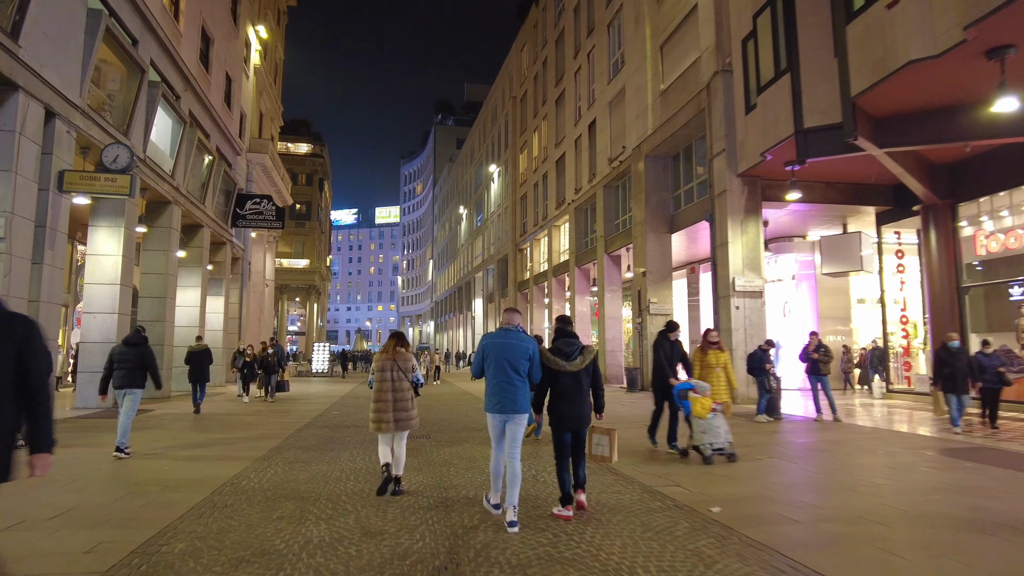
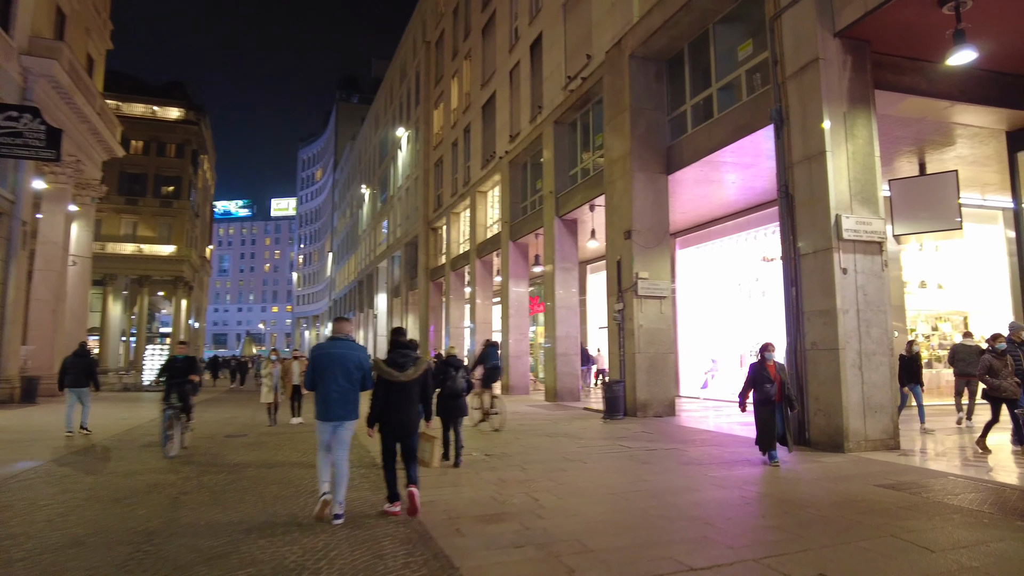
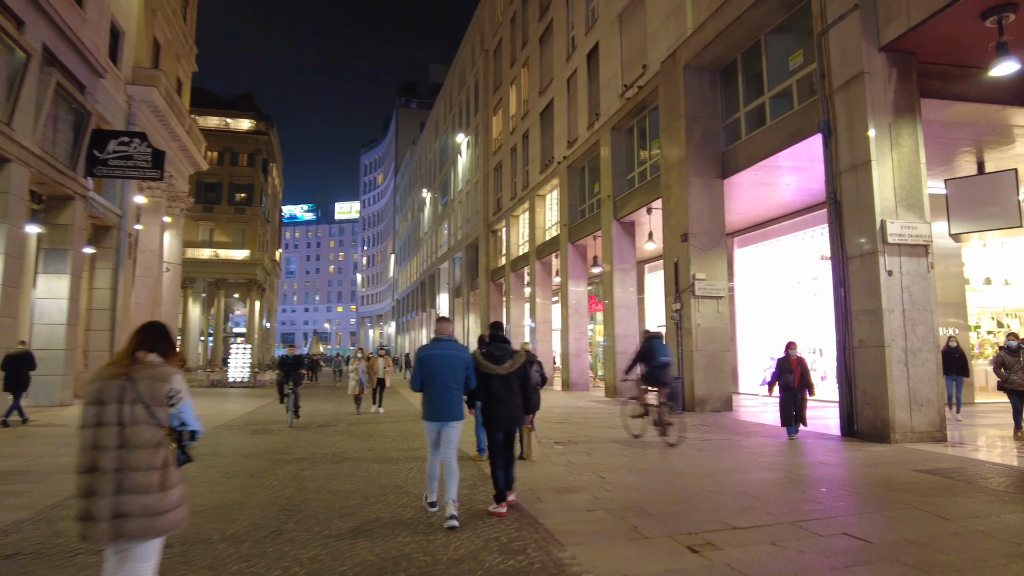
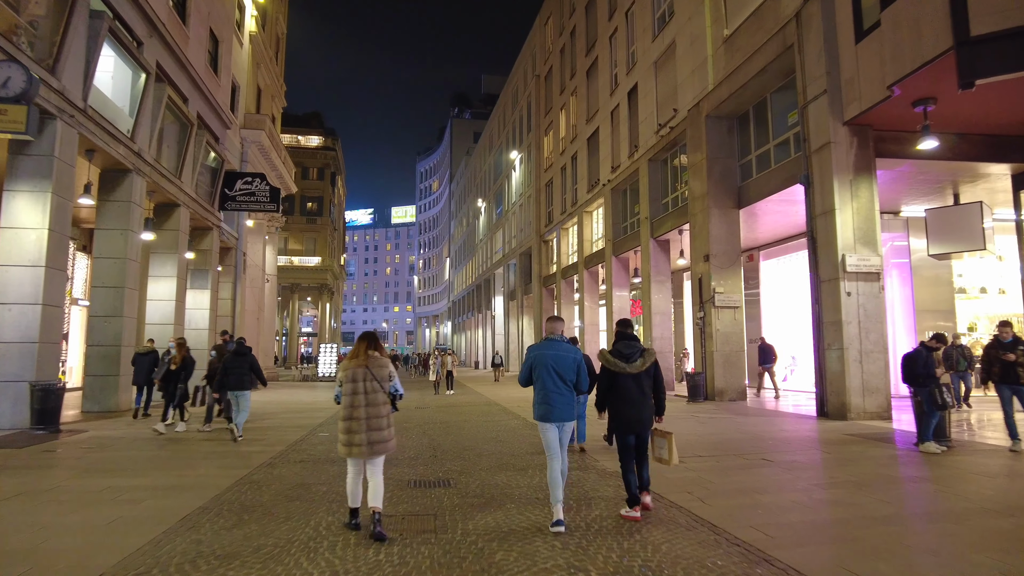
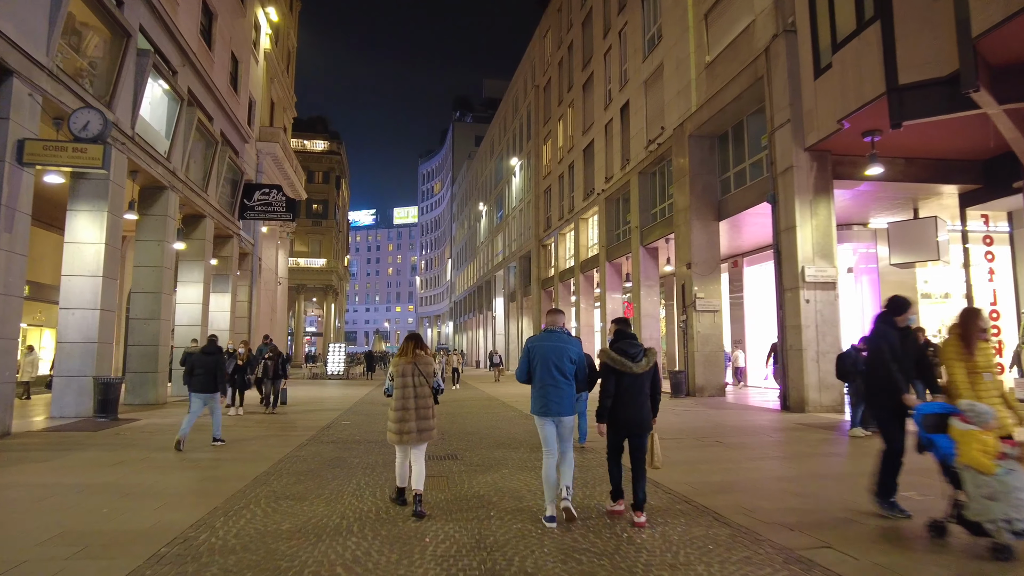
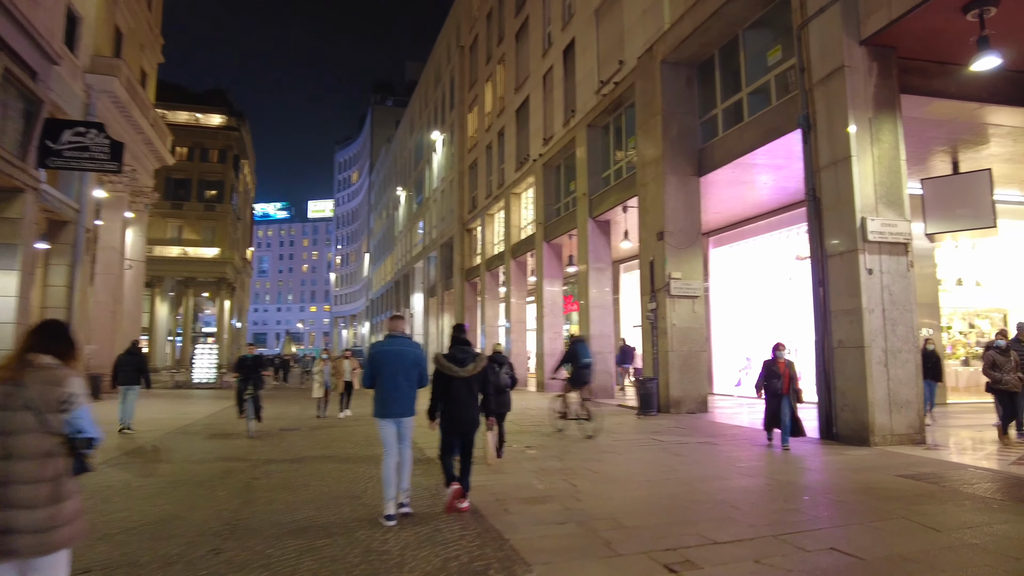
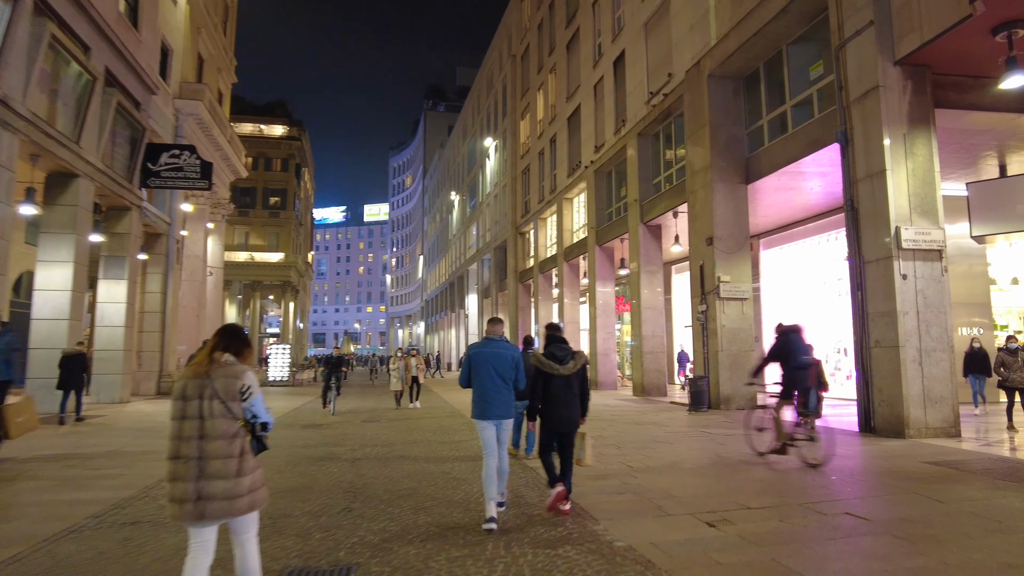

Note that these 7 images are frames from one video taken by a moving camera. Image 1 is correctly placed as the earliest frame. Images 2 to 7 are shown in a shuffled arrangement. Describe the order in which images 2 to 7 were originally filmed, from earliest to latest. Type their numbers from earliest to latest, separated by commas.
5, 4, 7, 3, 6, 2
